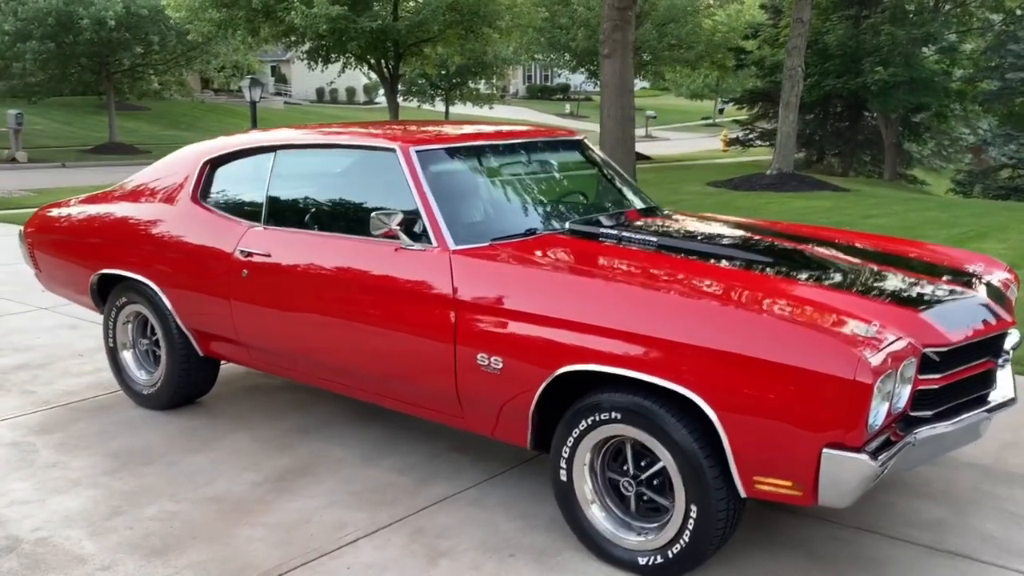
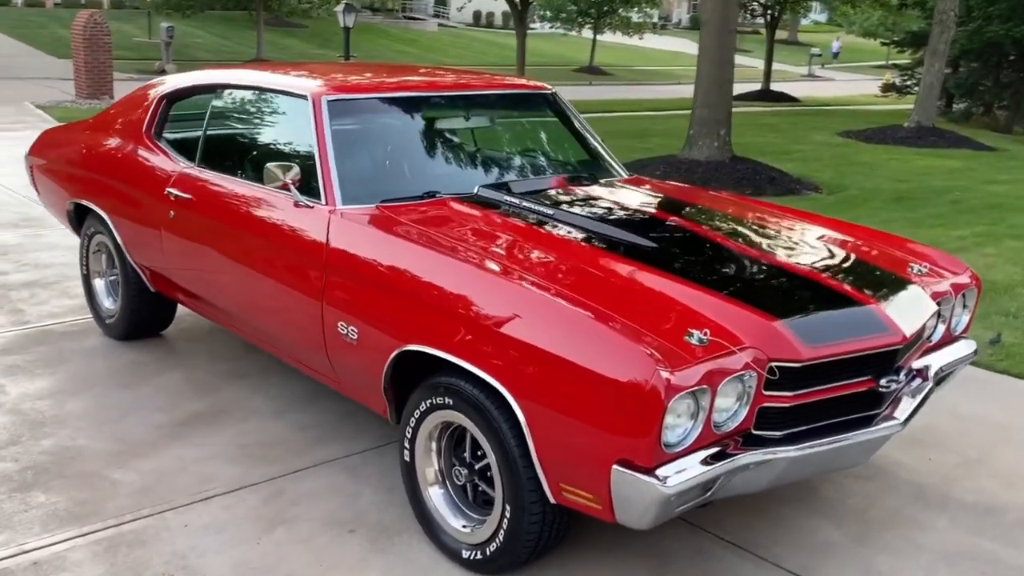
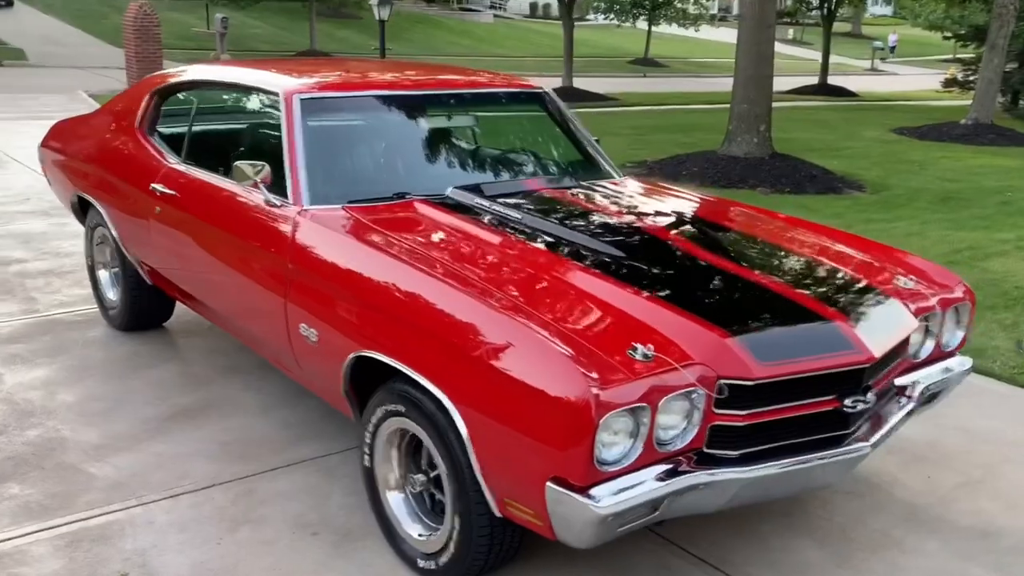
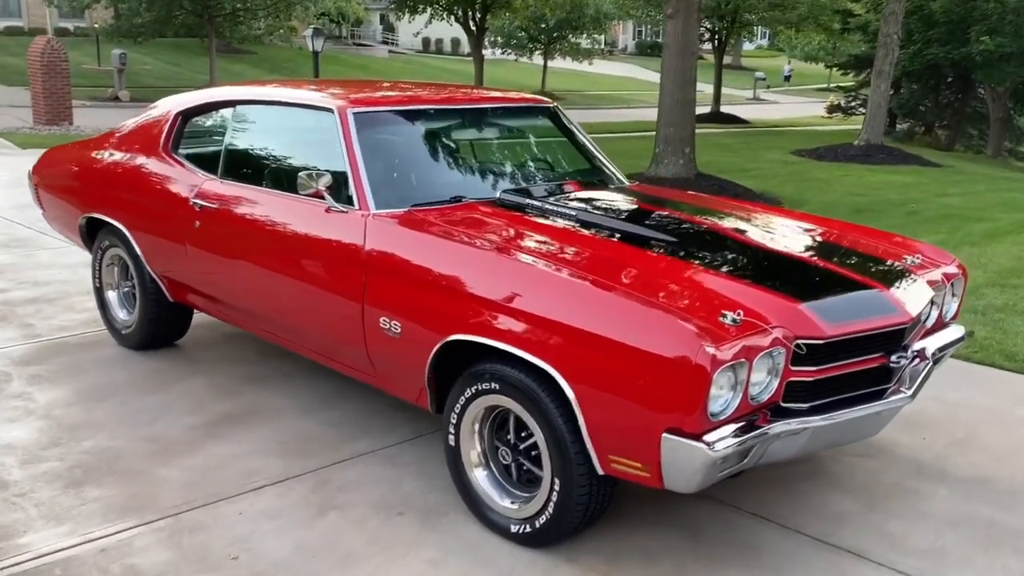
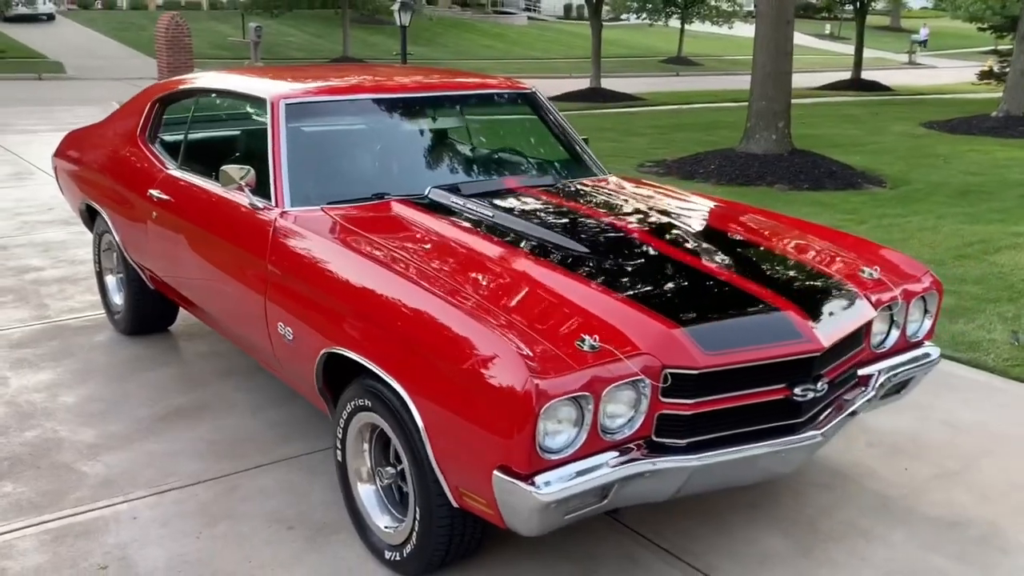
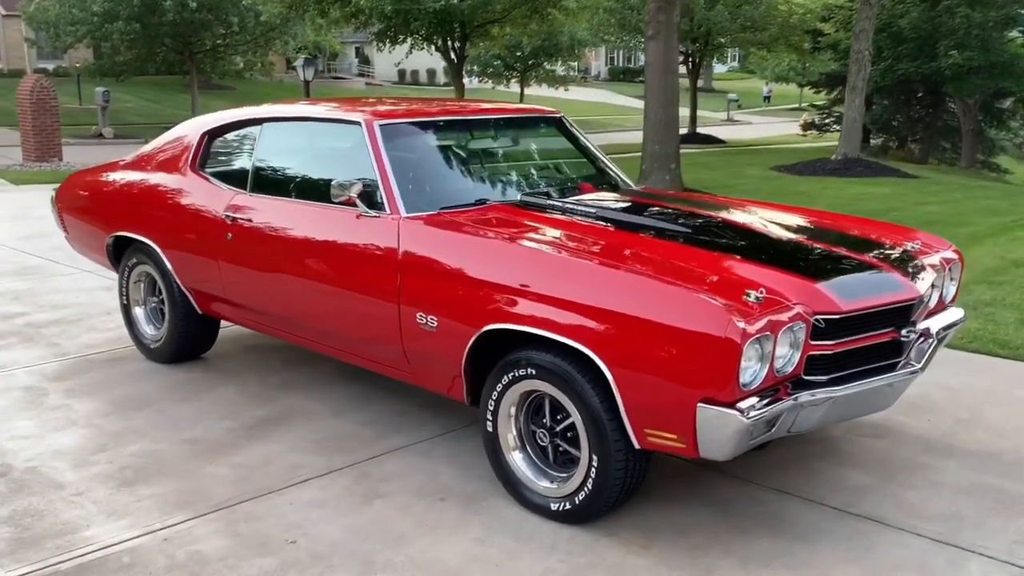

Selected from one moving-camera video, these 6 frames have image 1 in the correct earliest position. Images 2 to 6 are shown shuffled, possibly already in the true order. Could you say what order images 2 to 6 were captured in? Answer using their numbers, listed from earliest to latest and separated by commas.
6, 4, 2, 3, 5
